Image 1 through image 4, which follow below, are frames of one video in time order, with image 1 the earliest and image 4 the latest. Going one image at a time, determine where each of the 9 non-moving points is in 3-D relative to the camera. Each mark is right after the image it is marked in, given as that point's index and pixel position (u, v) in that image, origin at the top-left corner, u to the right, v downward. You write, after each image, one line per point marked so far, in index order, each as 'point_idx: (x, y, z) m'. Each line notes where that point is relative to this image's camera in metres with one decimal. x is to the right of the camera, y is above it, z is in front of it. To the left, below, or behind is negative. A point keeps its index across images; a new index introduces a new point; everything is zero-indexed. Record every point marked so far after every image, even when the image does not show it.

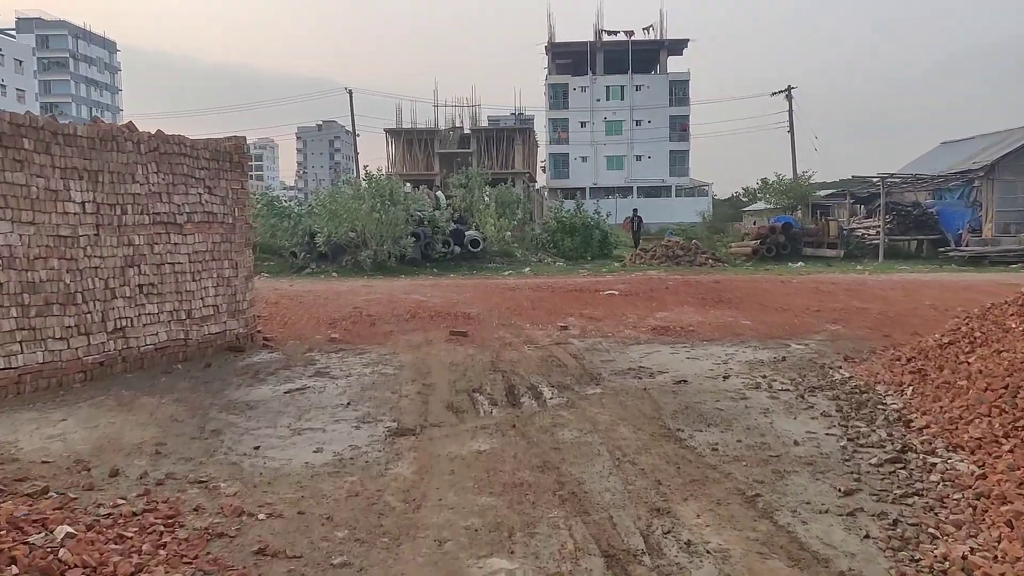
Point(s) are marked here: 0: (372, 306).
0: (-2.1, -0.3, +11.6) m
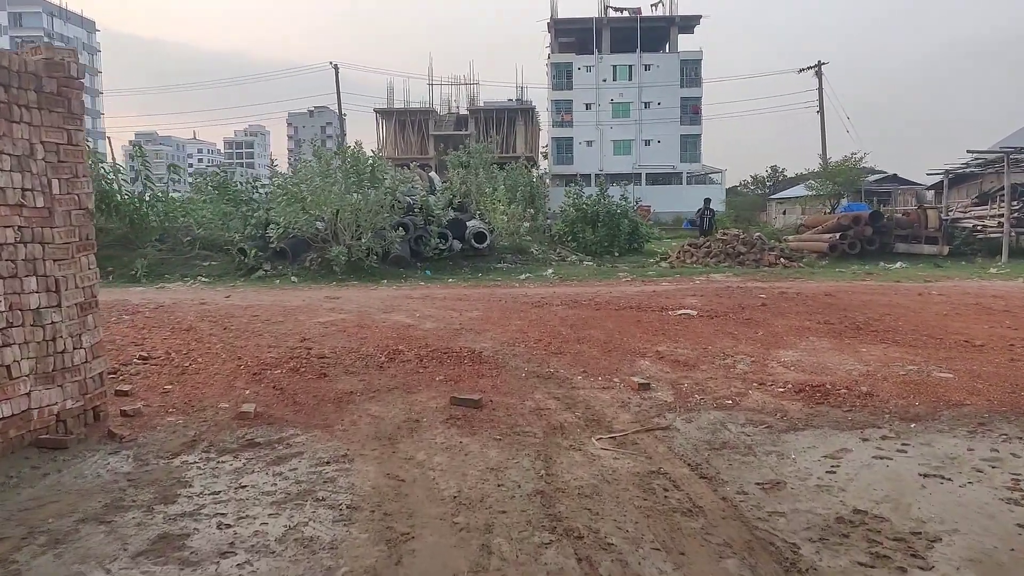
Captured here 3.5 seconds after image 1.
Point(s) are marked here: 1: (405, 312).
0: (-1.8, -0.5, +7.6) m
1: (-1.2, -0.3, +9.0) m
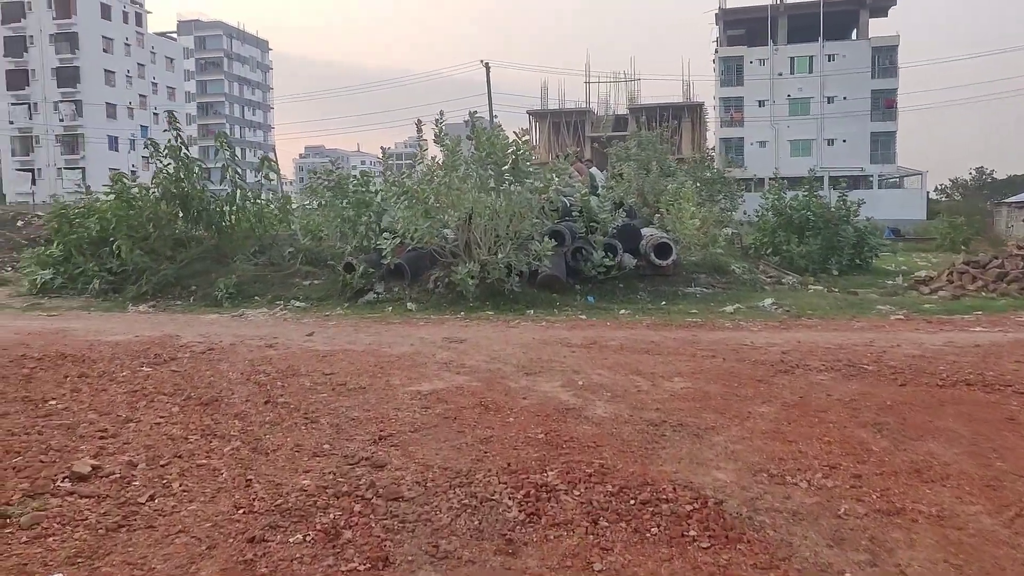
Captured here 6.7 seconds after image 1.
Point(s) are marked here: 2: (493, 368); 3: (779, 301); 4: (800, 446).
0: (-0.5, -0.8, +4.2) m
1: (+0.3, -0.6, +5.5) m
2: (-0.1, -0.6, +5.8) m
3: (+3.1, -0.1, +9.0) m
4: (+1.5, -0.8, +4.0) m
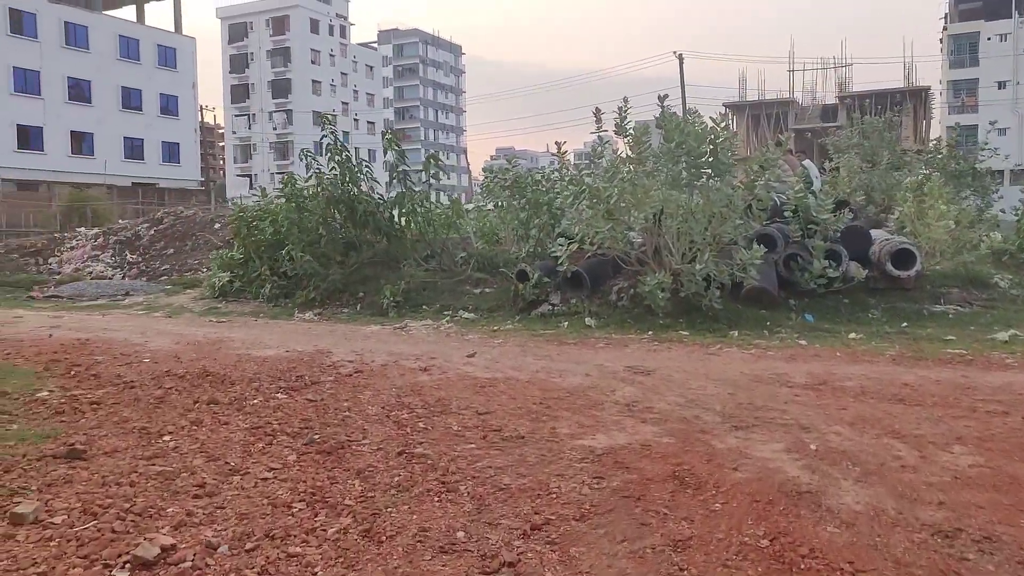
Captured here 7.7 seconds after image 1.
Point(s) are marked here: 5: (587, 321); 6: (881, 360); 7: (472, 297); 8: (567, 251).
0: (+0.3, -0.9, +3.0) m
1: (+1.4, -0.8, +4.0) m
2: (+1.0, -0.7, +4.5) m
3: (+4.9, -0.3, +6.8) m
4: (+2.1, -0.9, +2.3) m
5: (+0.8, -0.3, +8.0) m
6: (+2.7, -0.5, +5.8) m
7: (-0.5, -0.1, +9.2) m
8: (+0.6, +0.4, +8.6) m
